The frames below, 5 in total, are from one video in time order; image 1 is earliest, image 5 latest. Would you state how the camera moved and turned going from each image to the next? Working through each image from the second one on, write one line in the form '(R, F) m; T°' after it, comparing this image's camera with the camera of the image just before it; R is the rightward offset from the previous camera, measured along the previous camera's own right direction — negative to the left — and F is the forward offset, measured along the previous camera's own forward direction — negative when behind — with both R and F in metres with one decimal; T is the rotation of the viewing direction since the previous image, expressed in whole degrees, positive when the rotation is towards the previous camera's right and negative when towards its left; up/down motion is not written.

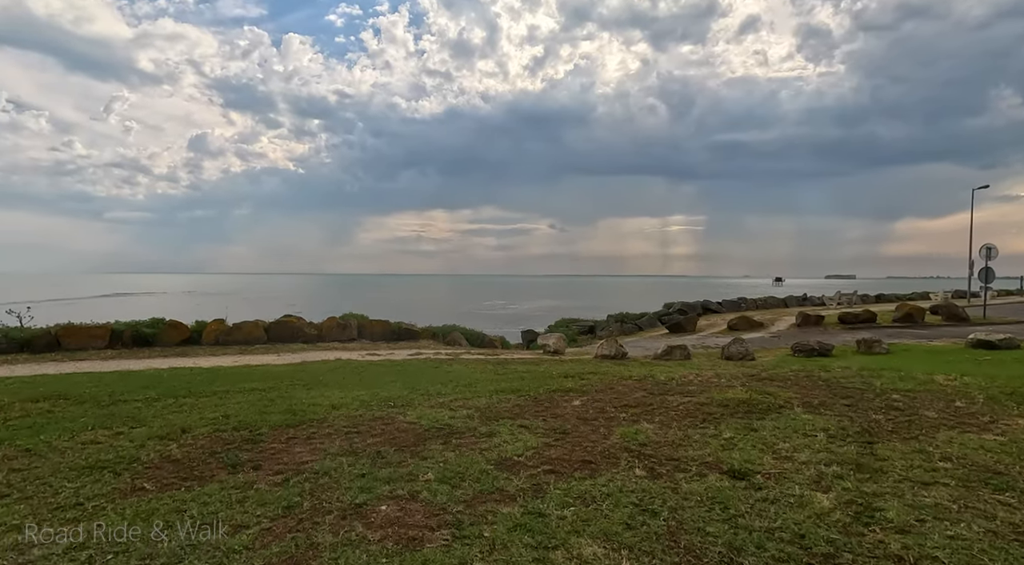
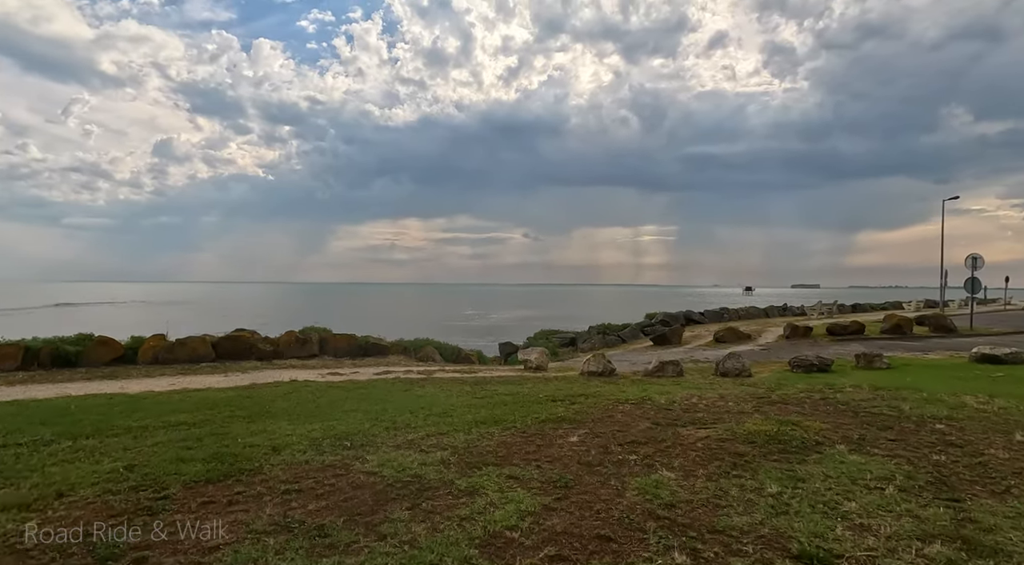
(-0.1, +1.4) m; +2°
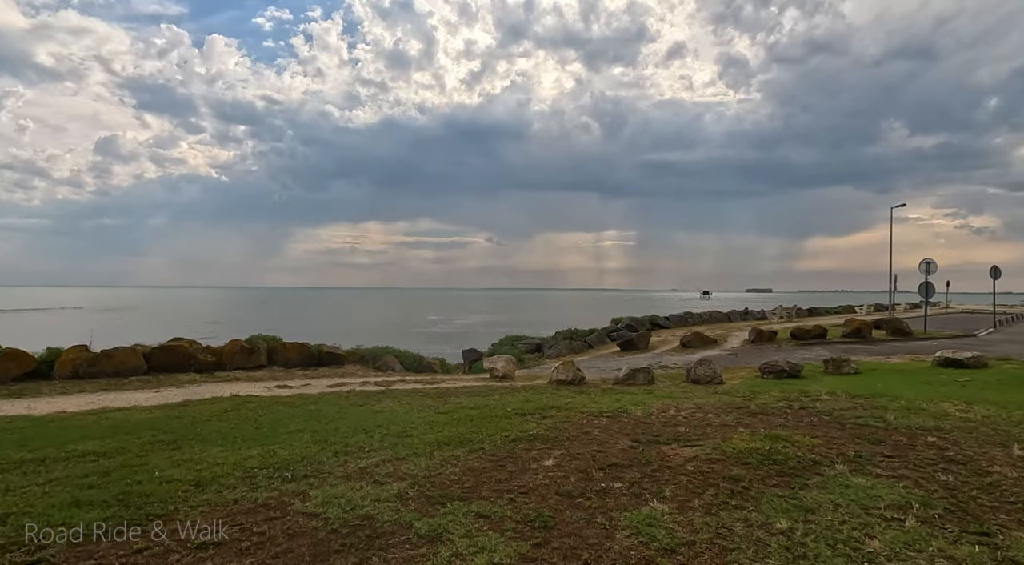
(-0.1, +0.8) m; +4°
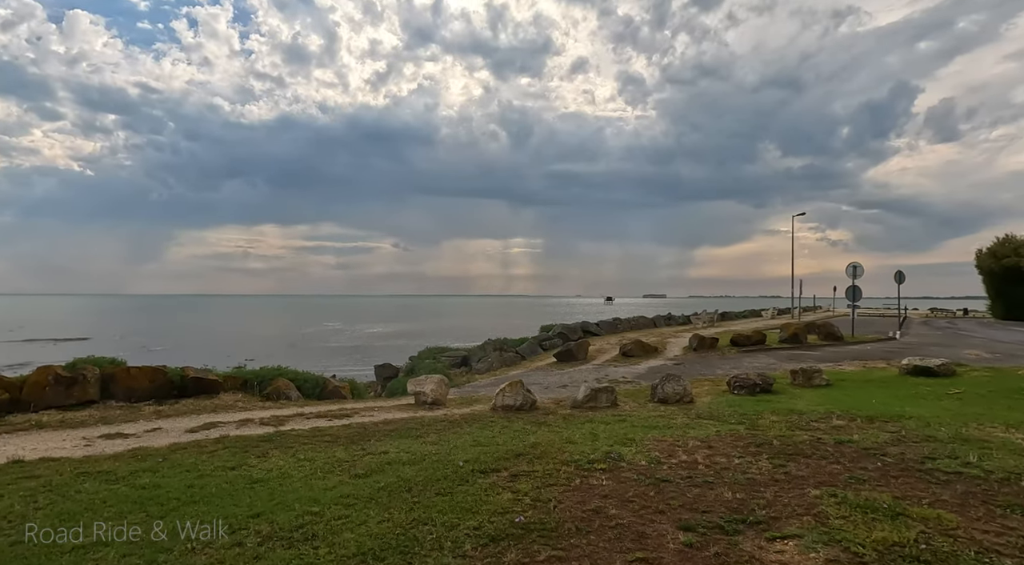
(-0.5, +3.1) m; +9°
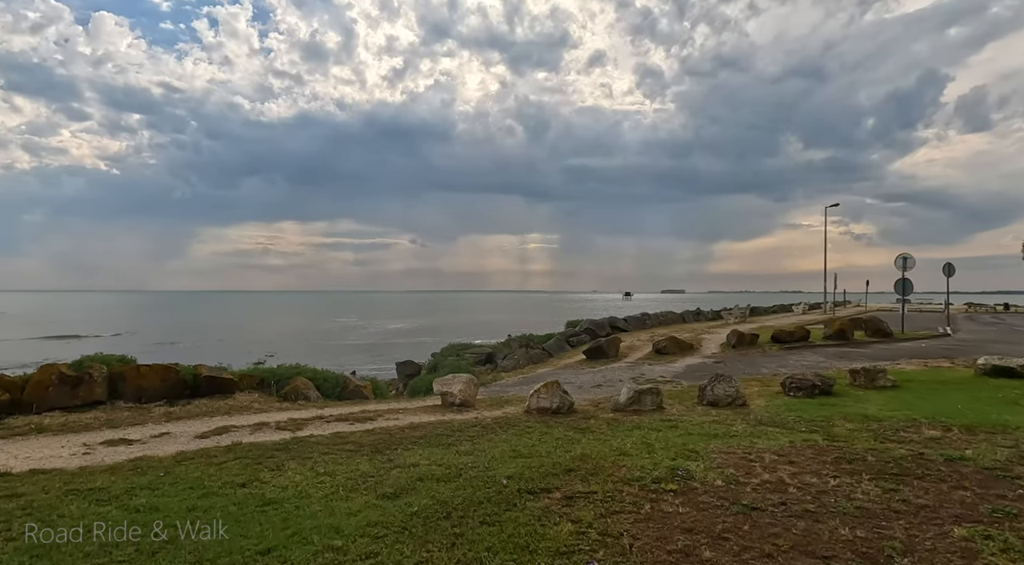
(-0.4, +1.1) m; -2°
